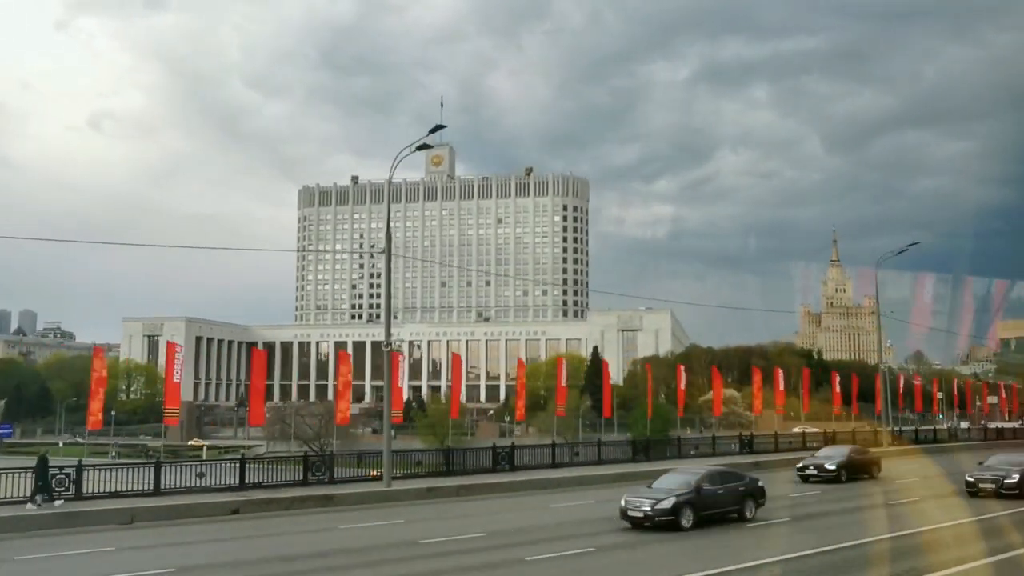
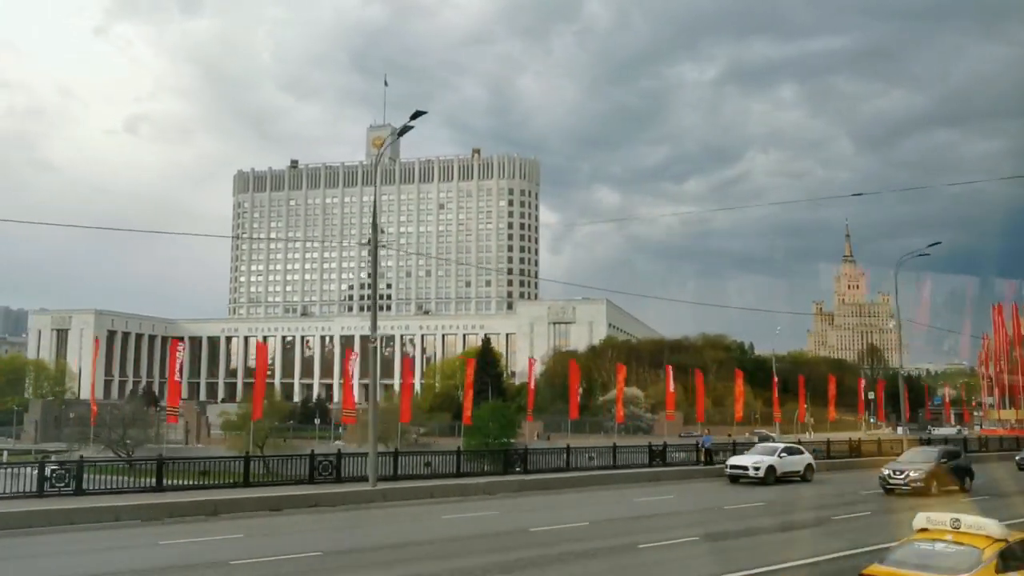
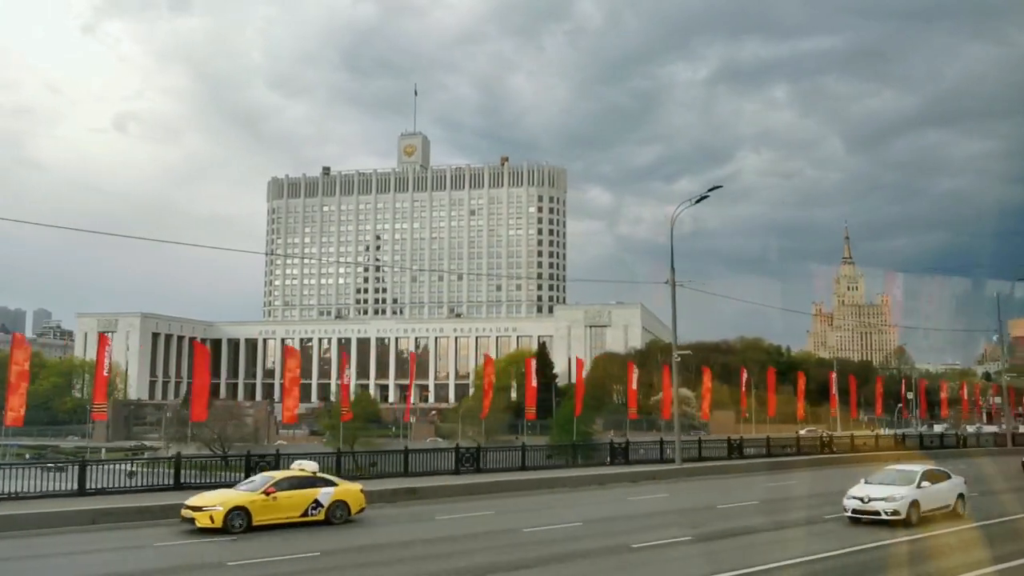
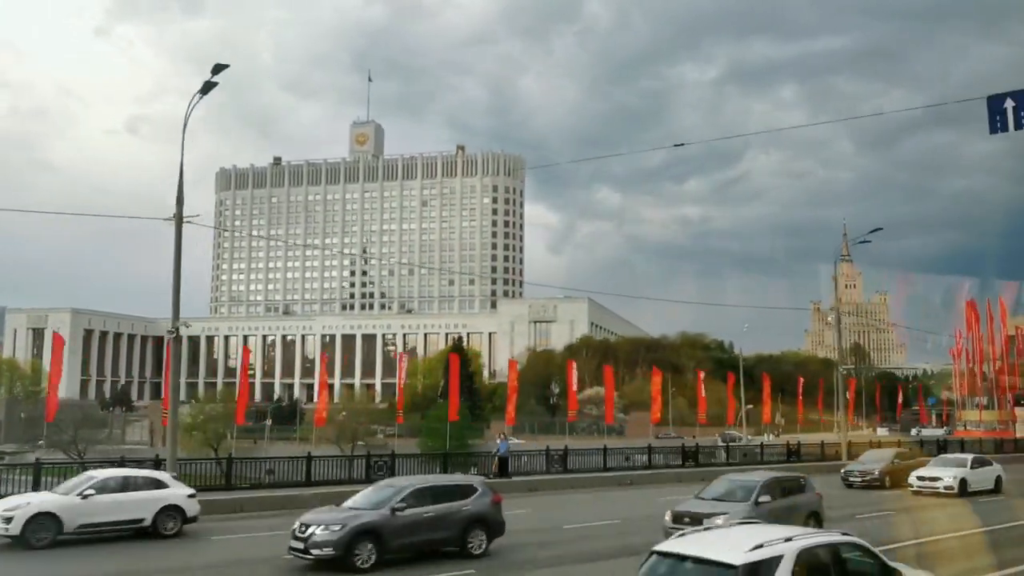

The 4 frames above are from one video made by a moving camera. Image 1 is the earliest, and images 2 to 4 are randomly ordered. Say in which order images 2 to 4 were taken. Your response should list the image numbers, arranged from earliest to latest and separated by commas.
3, 2, 4
